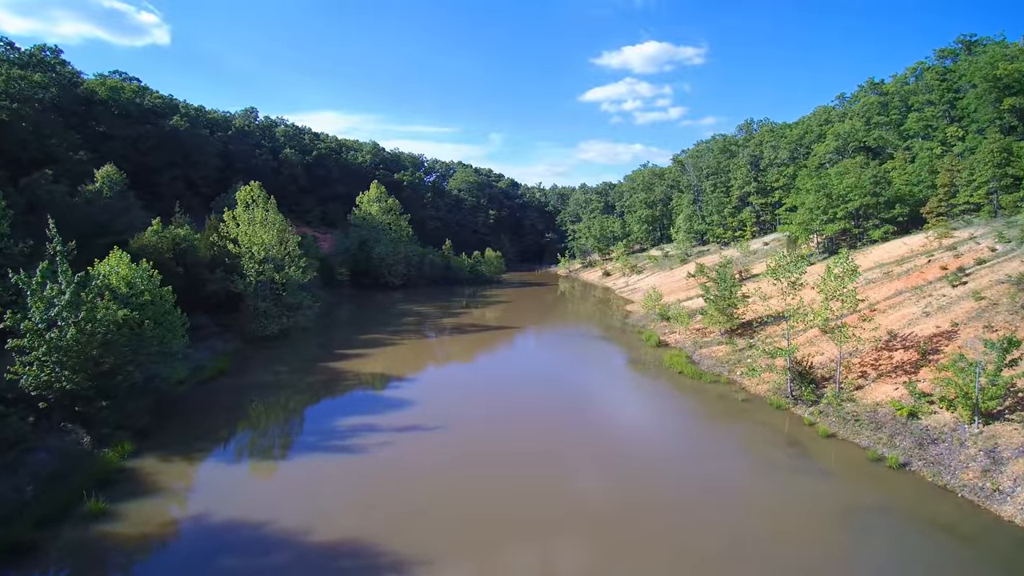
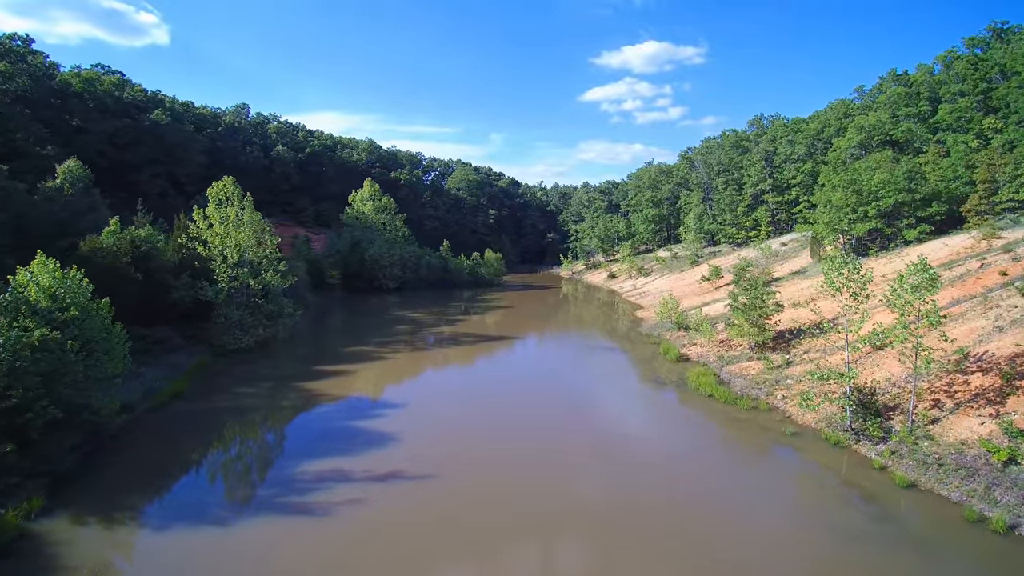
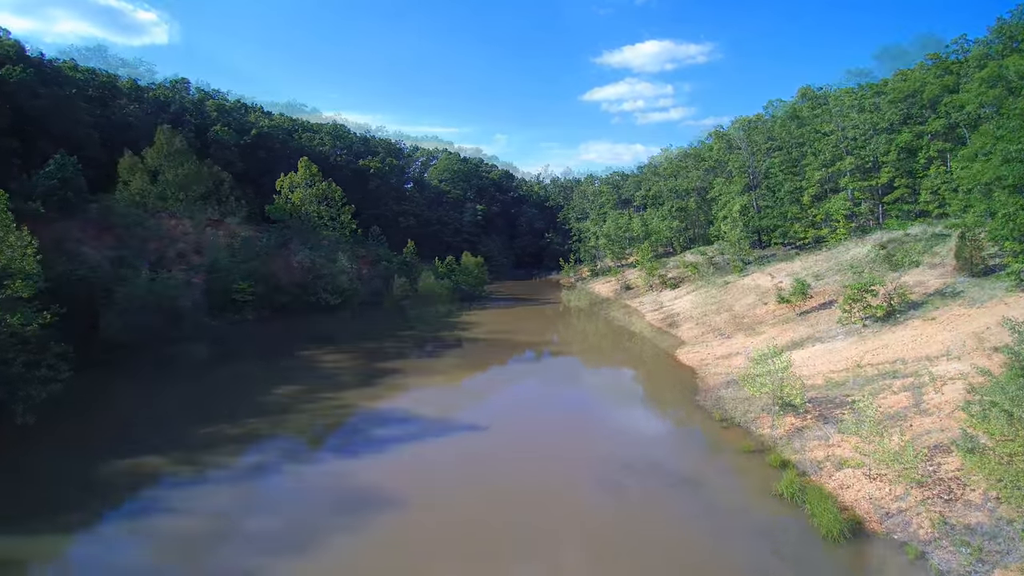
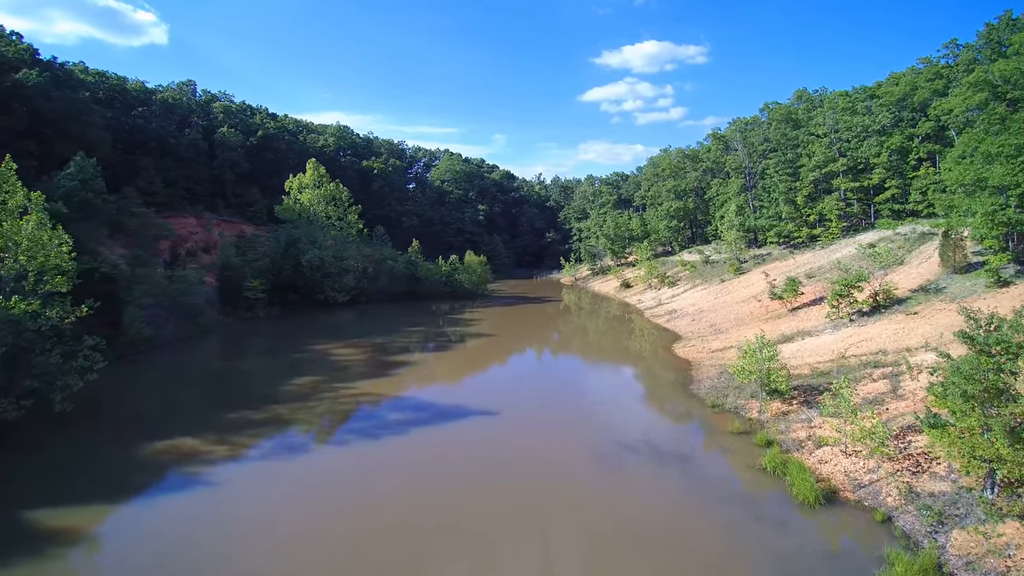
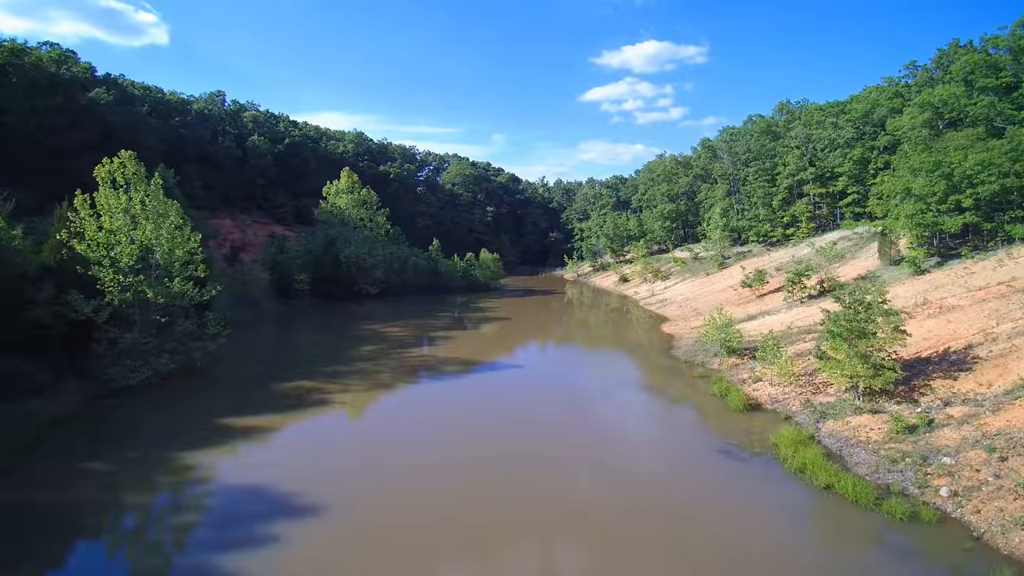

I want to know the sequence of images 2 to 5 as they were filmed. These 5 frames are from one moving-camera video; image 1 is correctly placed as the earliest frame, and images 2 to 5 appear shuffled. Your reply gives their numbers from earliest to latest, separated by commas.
2, 5, 4, 3
